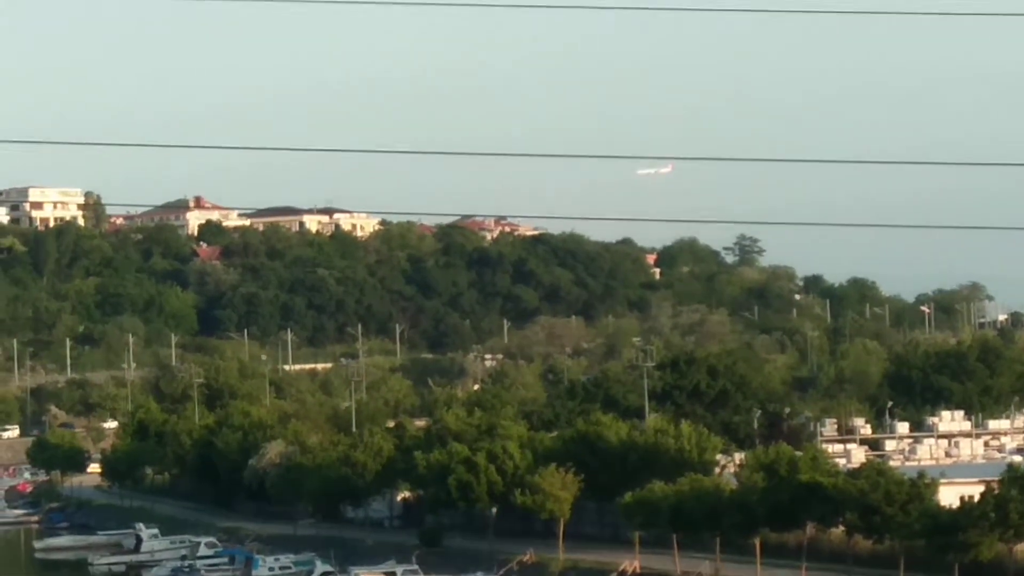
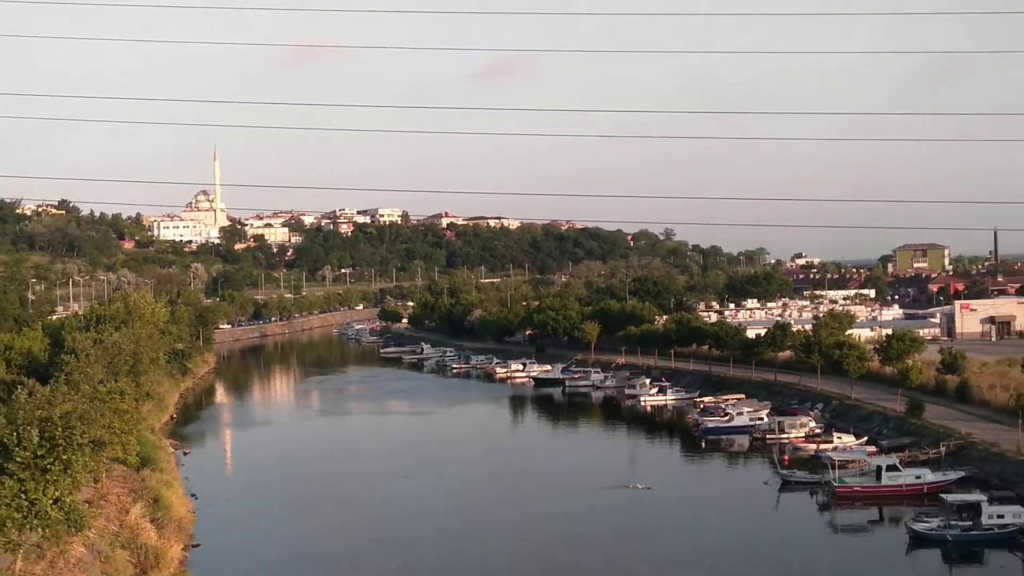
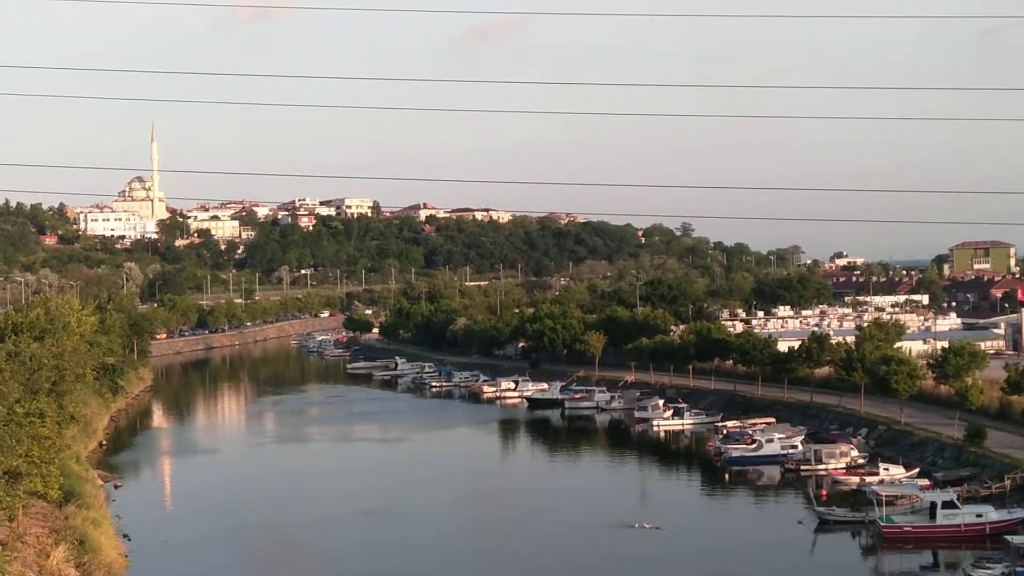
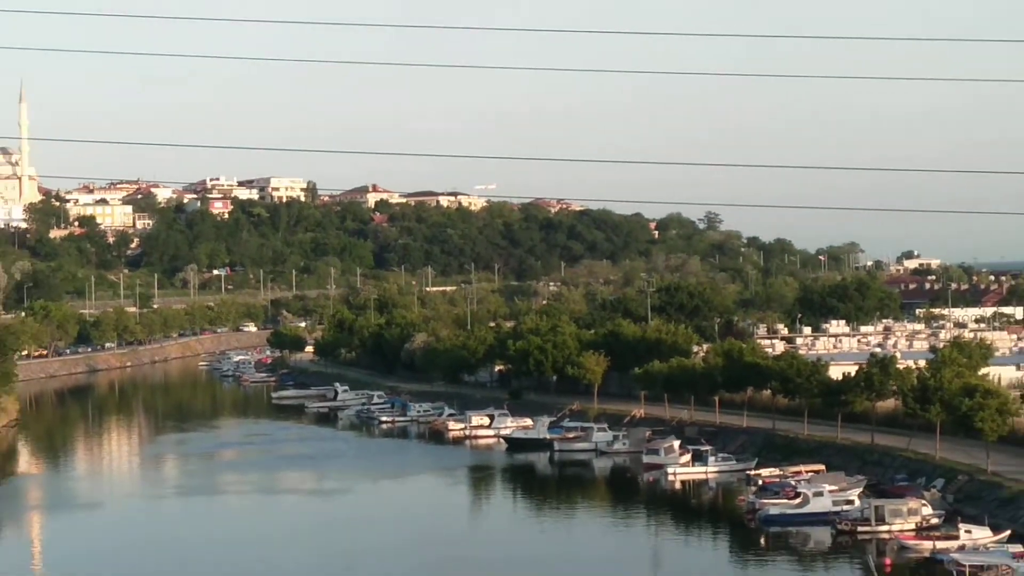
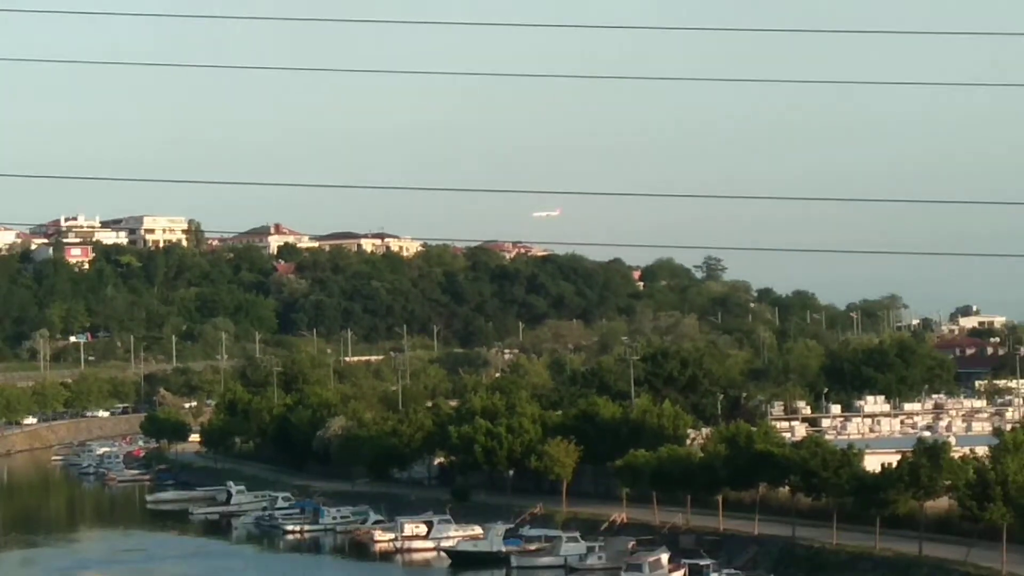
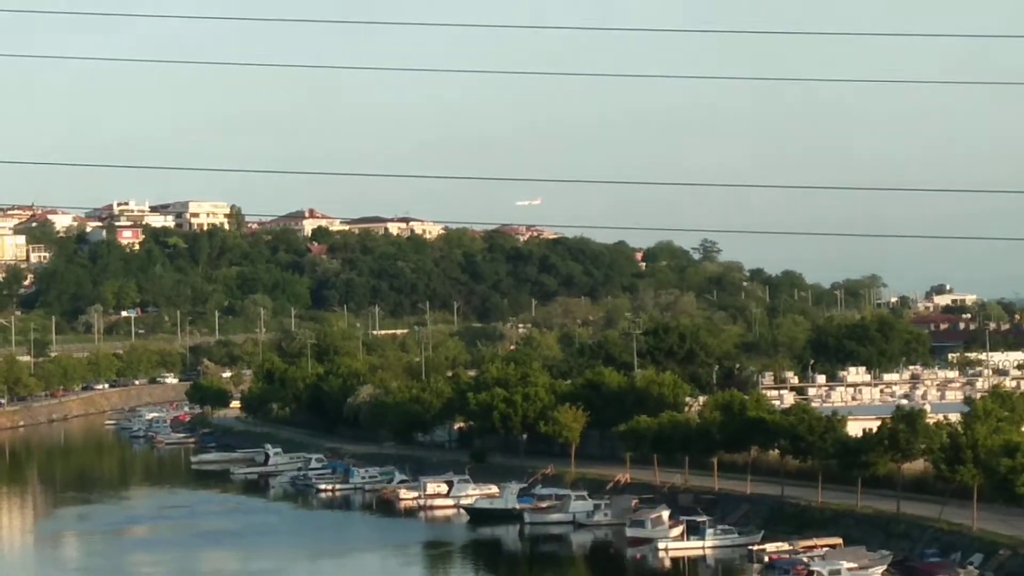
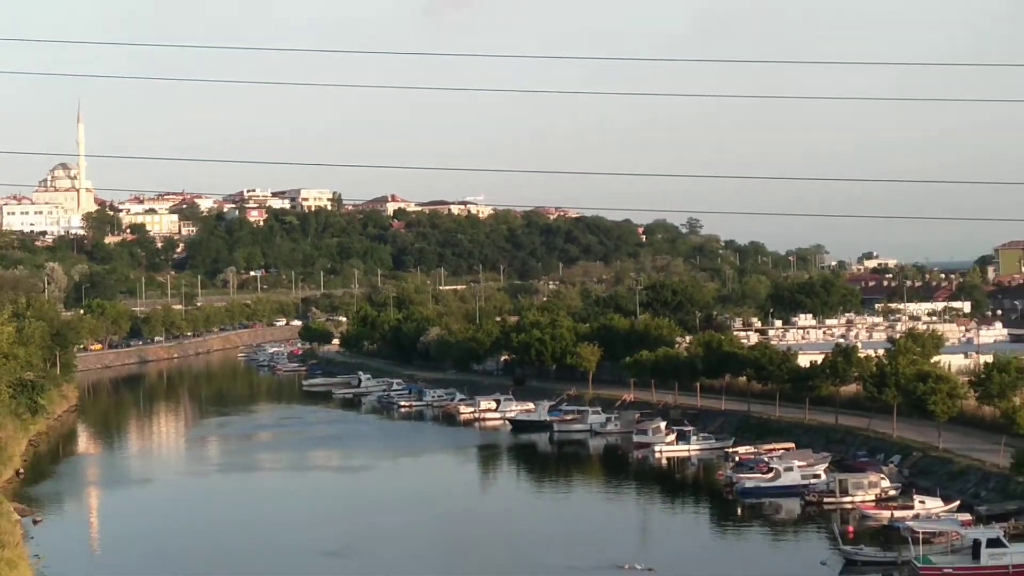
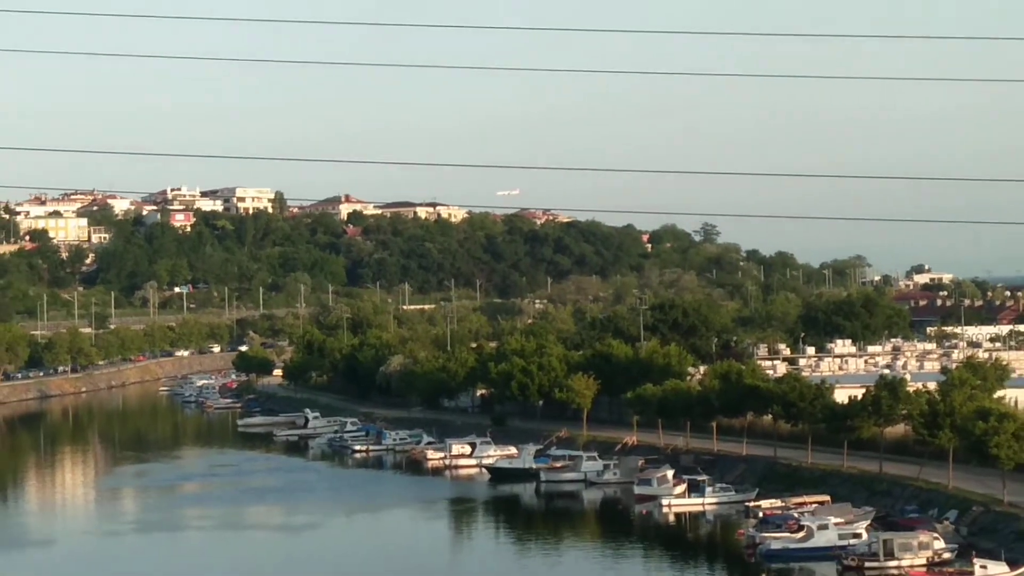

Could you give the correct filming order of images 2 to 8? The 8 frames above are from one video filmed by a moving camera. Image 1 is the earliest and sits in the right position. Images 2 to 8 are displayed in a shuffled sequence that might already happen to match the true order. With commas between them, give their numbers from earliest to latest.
5, 6, 8, 4, 7, 3, 2
